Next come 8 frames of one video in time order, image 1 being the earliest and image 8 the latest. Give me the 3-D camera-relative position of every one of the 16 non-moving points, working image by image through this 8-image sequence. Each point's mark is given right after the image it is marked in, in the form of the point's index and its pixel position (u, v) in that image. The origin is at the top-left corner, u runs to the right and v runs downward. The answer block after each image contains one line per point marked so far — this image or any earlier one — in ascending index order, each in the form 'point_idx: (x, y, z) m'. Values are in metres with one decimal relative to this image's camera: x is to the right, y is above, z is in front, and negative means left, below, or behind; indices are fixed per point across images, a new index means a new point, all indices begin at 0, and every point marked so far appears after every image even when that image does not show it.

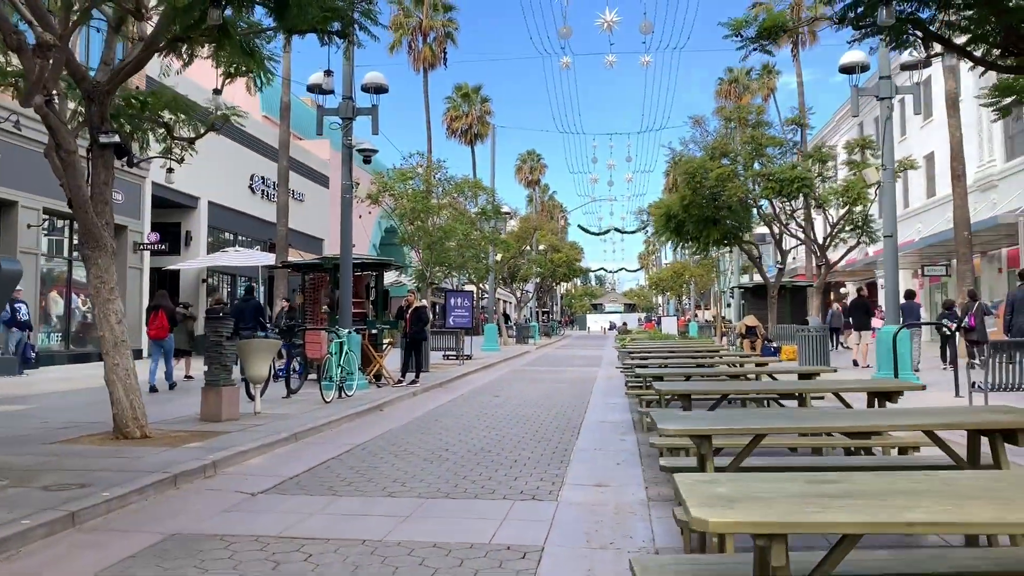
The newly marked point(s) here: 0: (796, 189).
0: (+5.8, +2.0, +17.8) m
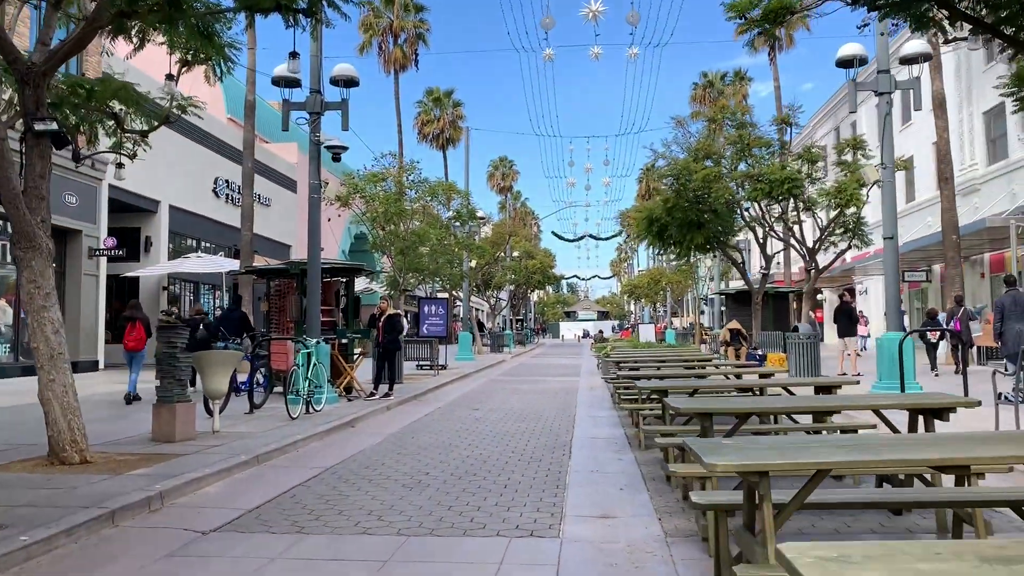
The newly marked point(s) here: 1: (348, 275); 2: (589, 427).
0: (+5.4, +1.9, +17.1) m
1: (-2.9, +0.2, +15.4) m
2: (+1.0, -1.8, +11.3) m
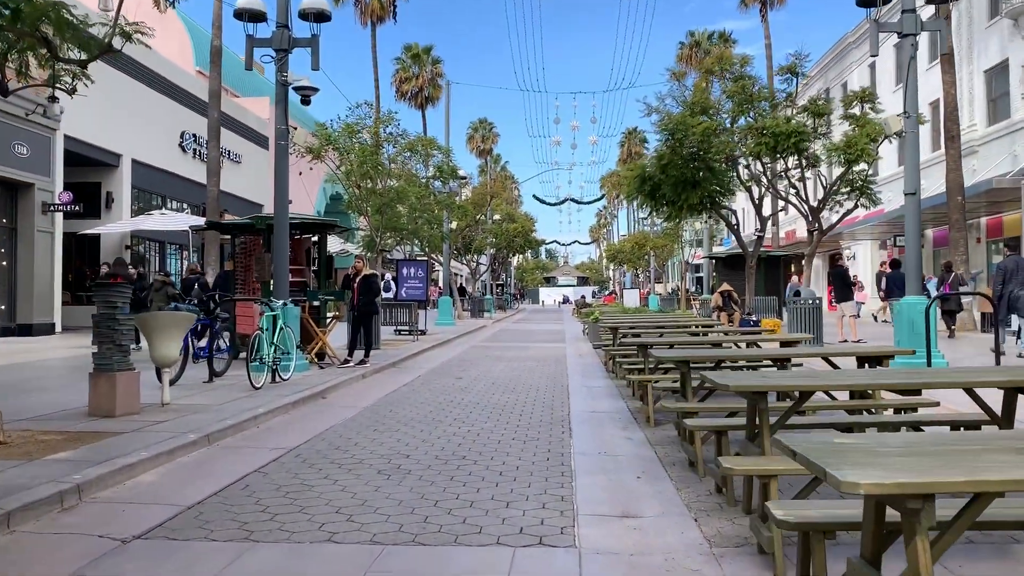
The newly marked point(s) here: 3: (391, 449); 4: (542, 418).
0: (+5.2, +2.6, +16.0) m
1: (-3.1, +0.9, +14.1) m
2: (+0.9, -1.3, +10.2) m
3: (-1.0, -1.3, +6.9) m
4: (+0.3, -1.3, +8.6) m
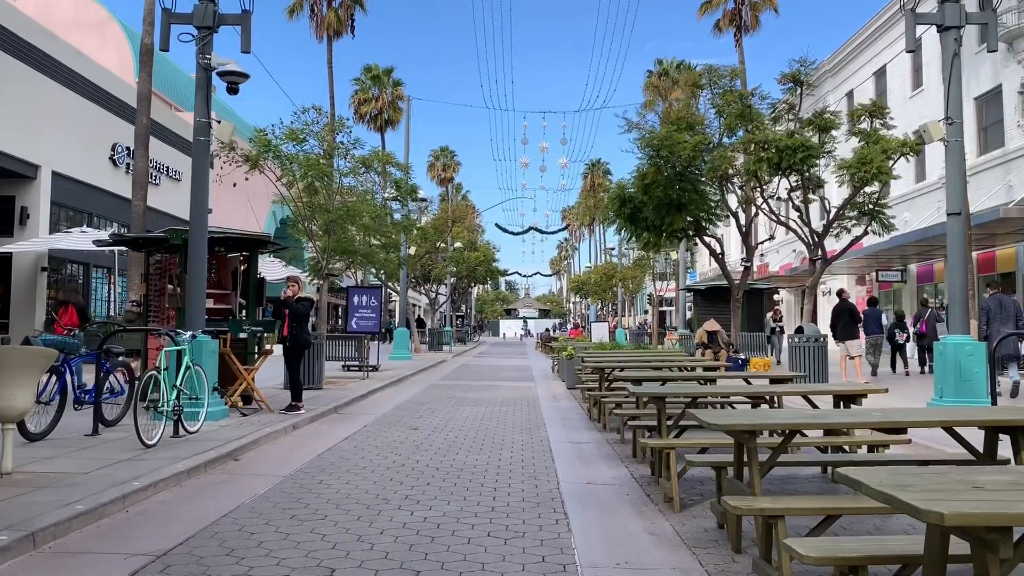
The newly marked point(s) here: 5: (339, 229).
0: (+4.6, +2.0, +14.1) m
1: (-3.6, +0.5, +11.8) m
2: (+0.6, -1.6, +8.0) m
3: (-1.1, -1.4, +4.7) m
4: (+0.1, -1.5, +6.4) m
5: (-3.5, +1.2, +17.8) m
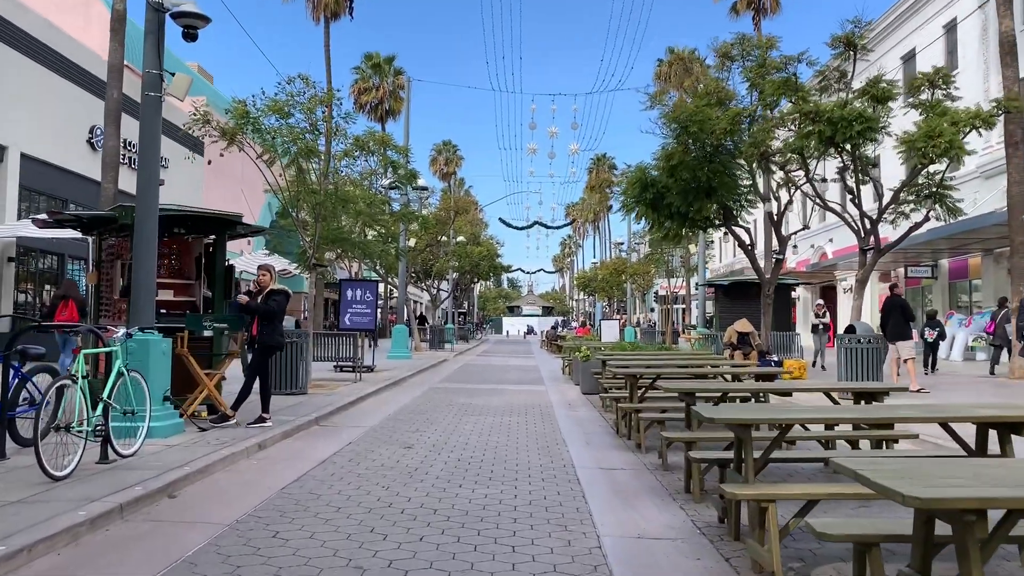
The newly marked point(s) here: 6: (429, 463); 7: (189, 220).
0: (+4.8, +2.1, +12.3) m
1: (-3.4, +0.6, +10.0) m
2: (+0.7, -1.5, +6.2) m
3: (-1.0, -1.3, +2.9) m
4: (+0.2, -1.4, +4.6) m
5: (-3.4, +1.3, +16.0) m
6: (-0.7, -1.5, +7.7) m
7: (-3.6, +0.8, +9.7) m
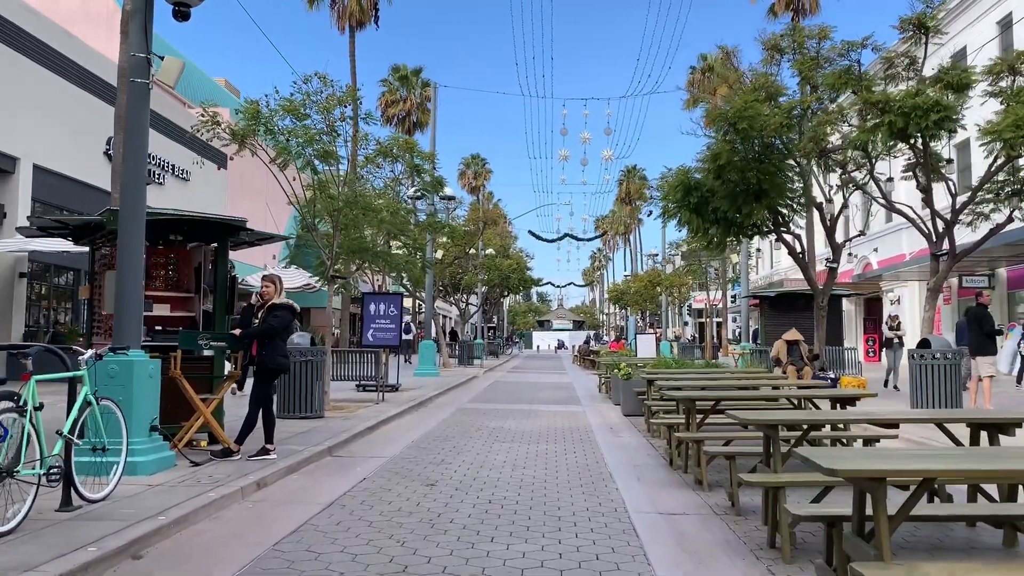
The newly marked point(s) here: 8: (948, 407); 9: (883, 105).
0: (+5.2, +2.0, +11.0) m
1: (-3.0, +0.5, +8.9) m
2: (+1.0, -1.5, +5.0) m
3: (-0.8, -1.3, +1.7) m
4: (+0.4, -1.4, +3.4) m
5: (-2.8, +1.1, +15.0) m
6: (-0.4, -1.6, +6.5) m
7: (-3.3, +0.6, +8.6) m
8: (+5.8, -1.6, +11.5) m
9: (+4.8, +2.4, +11.3) m
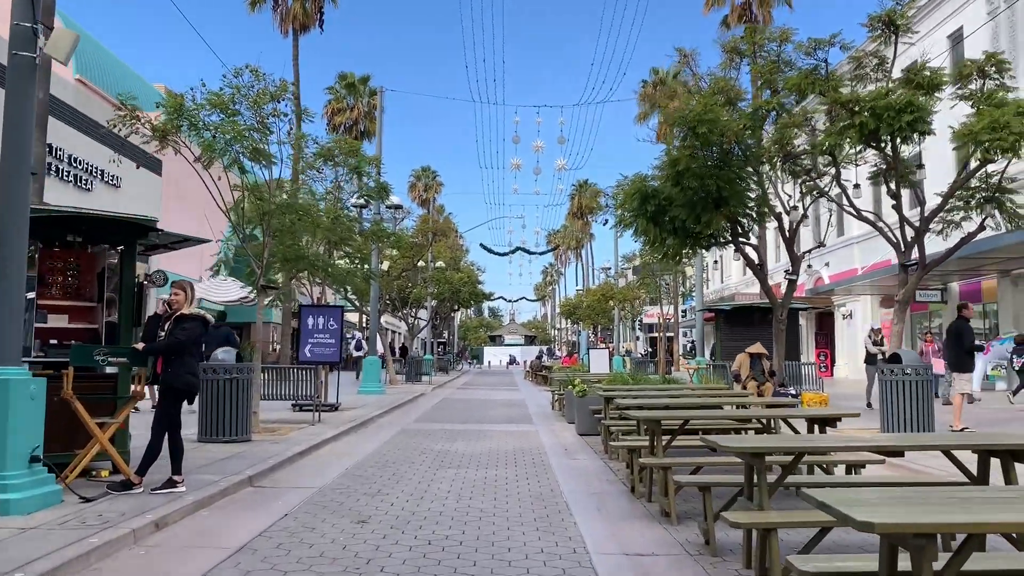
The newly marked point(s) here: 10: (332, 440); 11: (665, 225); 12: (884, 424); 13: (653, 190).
0: (+4.6, +1.9, +10.4) m
1: (-3.5, +0.4, +7.9) m
2: (+0.7, -1.6, +4.1) m
3: (-0.9, -1.3, +0.8) m
4: (+0.2, -1.4, +2.5) m
5: (-3.6, +0.9, +13.9) m
6: (-0.8, -1.7, +5.6) m
7: (-3.7, +0.5, +7.6) m
8: (+5.1, -1.8, +10.9) m
9: (+4.2, +2.2, +10.7) m
10: (-2.4, -2.0, +11.6) m
11: (+2.6, +1.1, +14.6) m
12: (+4.8, -1.7, +11.2) m
13: (+2.4, +1.7, +14.6) m
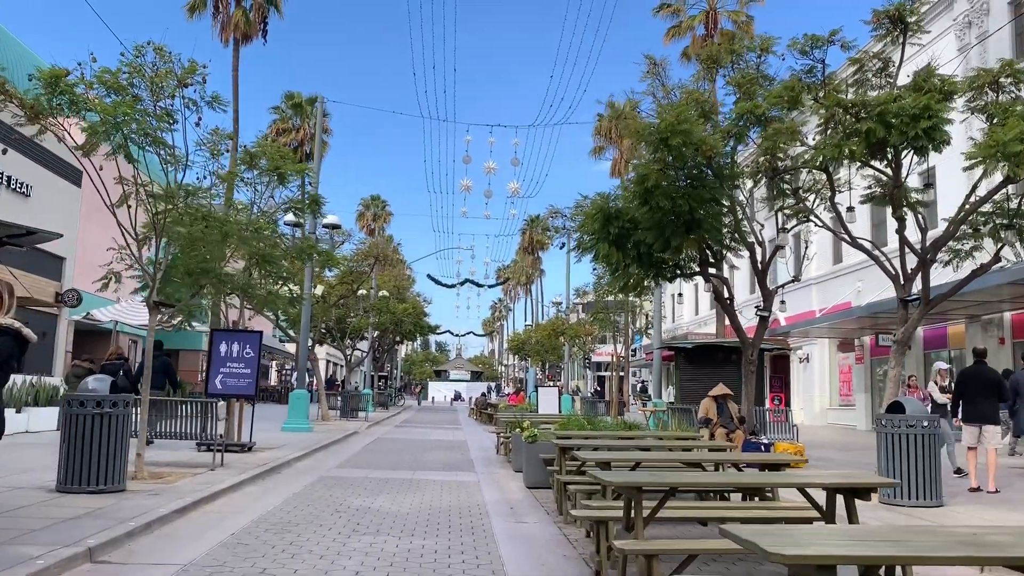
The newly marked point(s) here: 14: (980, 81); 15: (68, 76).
0: (+4.1, +1.5, +9.0) m
1: (-3.9, +0.4, +5.9) m
2: (+0.4, -1.6, +2.3) m
3: (-1.0, -1.1, -1.1) m
4: (+0.1, -1.4, +0.7) m
5: (-4.4, +0.7, +11.9) m
6: (-1.1, -1.7, +3.7) m
7: (-4.1, +0.5, +5.6) m
8: (+4.4, -2.2, +9.3) m
9: (+3.6, +1.9, +9.3) m
10: (-3.1, -2.2, +9.6) m
11: (+1.8, +0.6, +13.0) m
12: (+4.1, -2.1, +9.6) m
13: (+1.6, +1.2, +13.0) m
14: (+5.3, +2.3, +9.8) m
15: (-4.8, +2.3, +9.4) m
